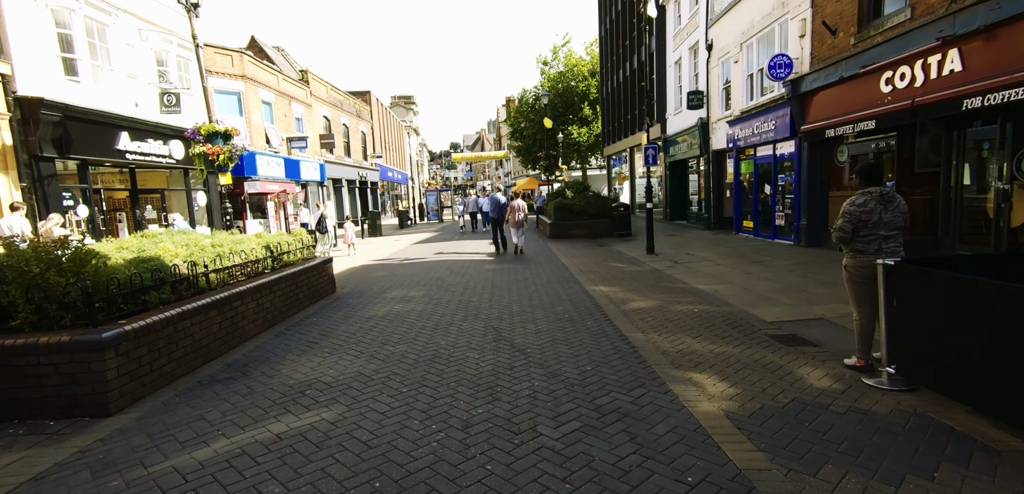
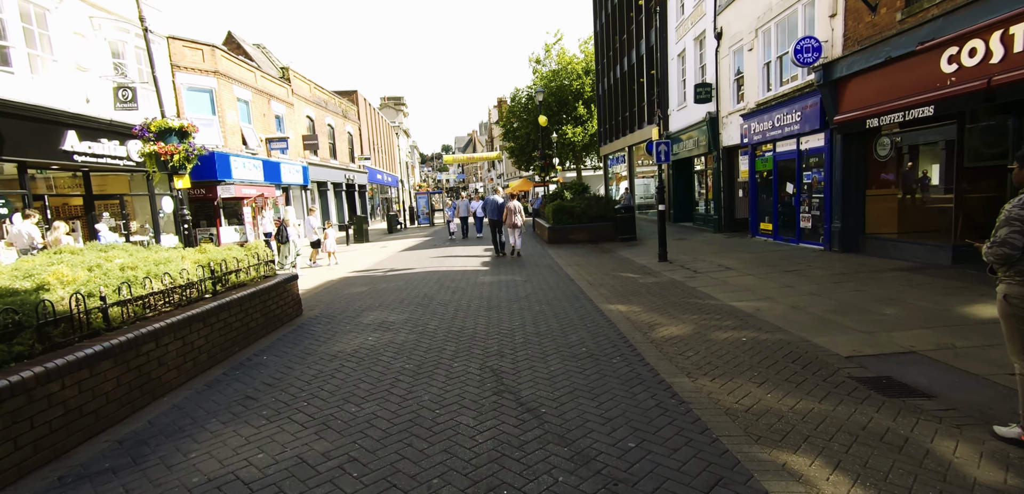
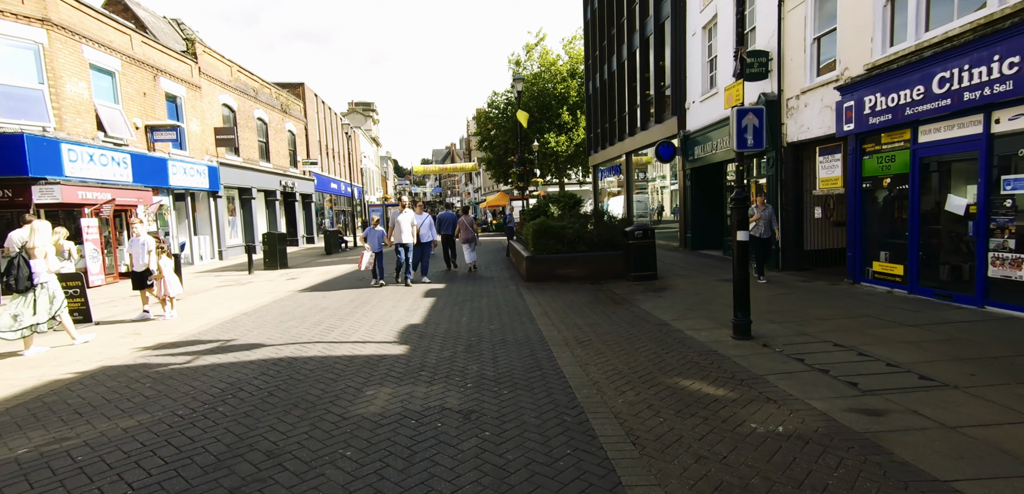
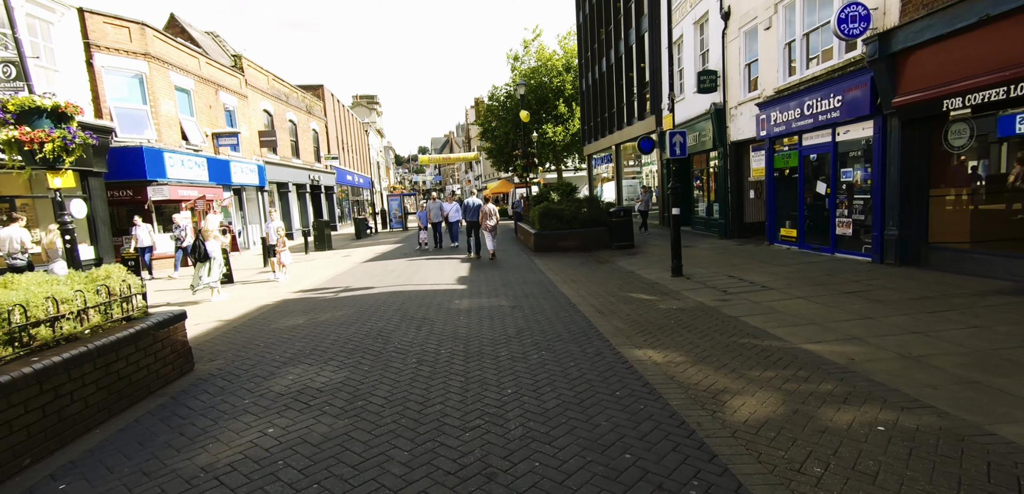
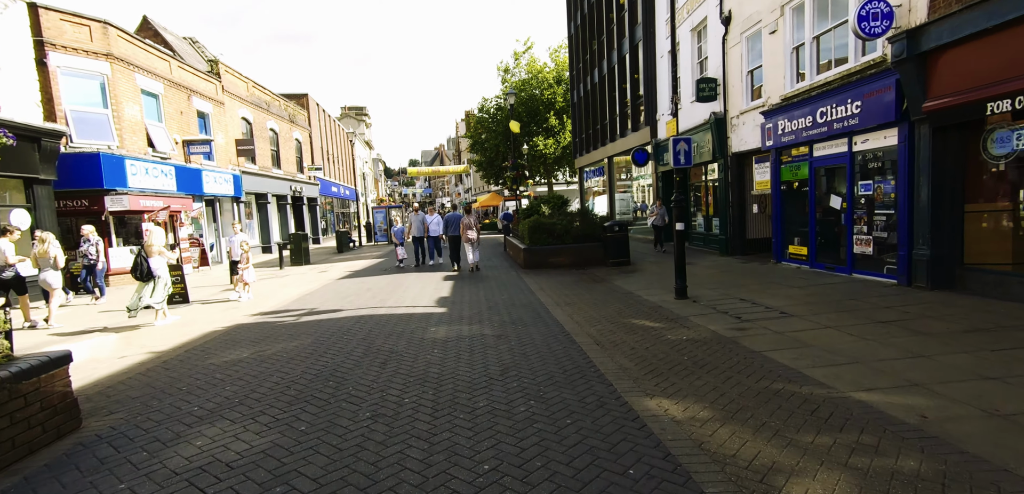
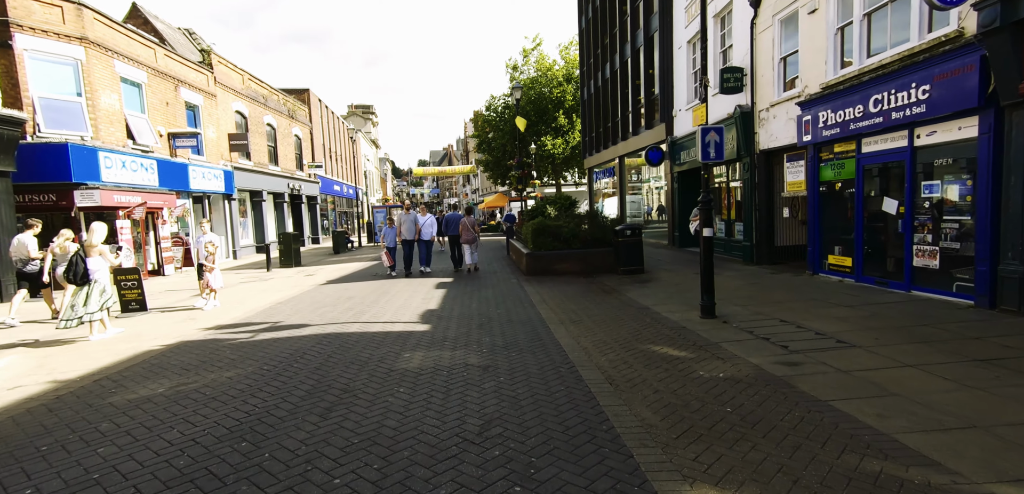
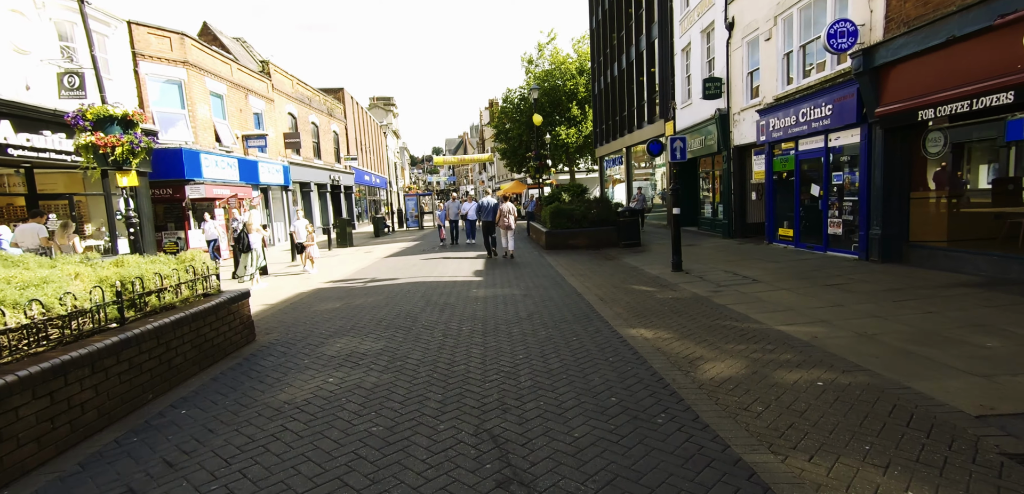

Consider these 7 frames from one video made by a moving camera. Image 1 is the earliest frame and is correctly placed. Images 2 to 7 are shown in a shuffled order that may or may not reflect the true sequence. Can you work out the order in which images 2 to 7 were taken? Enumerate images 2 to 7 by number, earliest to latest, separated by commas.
2, 7, 4, 5, 6, 3
